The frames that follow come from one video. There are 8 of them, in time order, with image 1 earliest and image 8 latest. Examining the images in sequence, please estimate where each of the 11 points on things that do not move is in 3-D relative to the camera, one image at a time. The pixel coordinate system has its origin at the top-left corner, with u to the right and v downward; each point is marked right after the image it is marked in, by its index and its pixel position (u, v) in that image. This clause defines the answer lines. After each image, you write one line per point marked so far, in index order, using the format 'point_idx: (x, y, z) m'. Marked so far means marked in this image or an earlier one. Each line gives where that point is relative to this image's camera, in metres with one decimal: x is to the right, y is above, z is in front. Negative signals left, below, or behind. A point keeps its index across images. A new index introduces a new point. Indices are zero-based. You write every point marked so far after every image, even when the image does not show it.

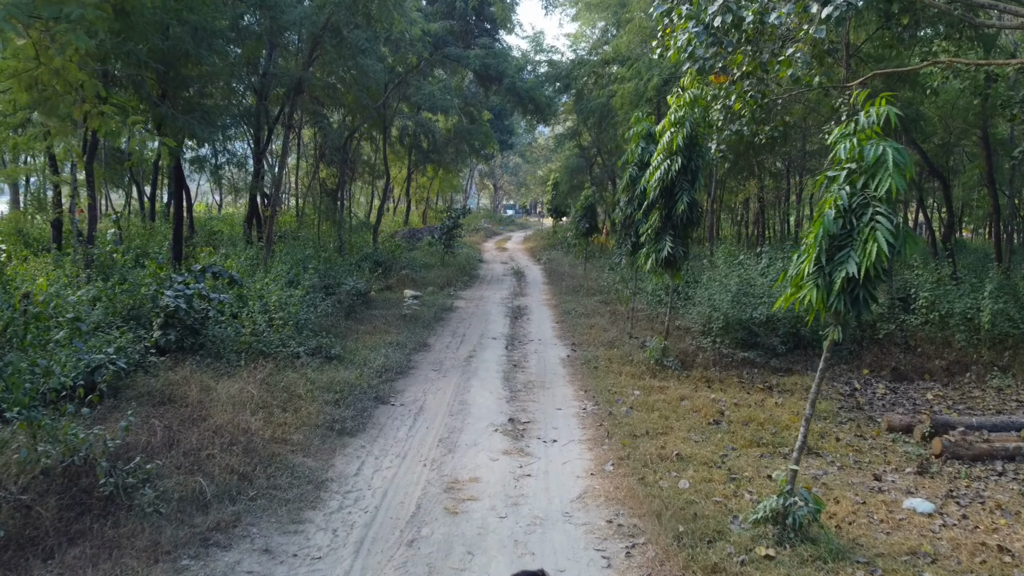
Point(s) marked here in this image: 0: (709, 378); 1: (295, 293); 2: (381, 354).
0: (+2.0, -0.9, +8.6) m
1: (-2.5, -0.1, +9.9) m
2: (-1.4, -0.7, +9.1) m
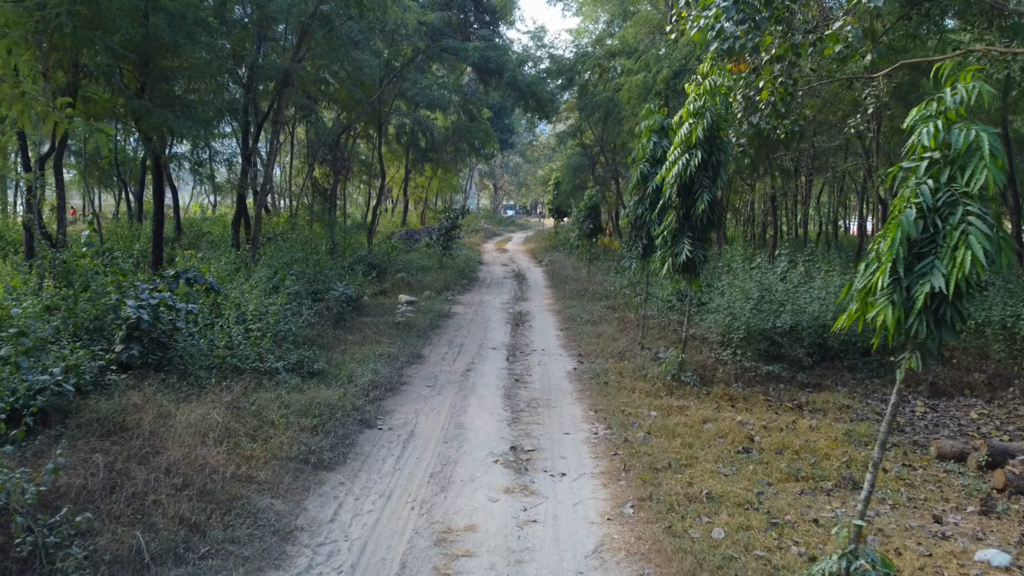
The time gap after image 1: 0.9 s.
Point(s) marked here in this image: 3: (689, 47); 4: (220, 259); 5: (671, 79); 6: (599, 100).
0: (+2.0, -1.0, +7.8) m
1: (-2.5, -0.1, +9.0) m
2: (-1.4, -0.8, +8.3) m
3: (+2.8, +3.8, +13.4) m
4: (-3.8, +0.3, +11.0) m
5: (+2.5, +3.3, +13.6) m
6: (+1.9, +4.2, +19.1) m
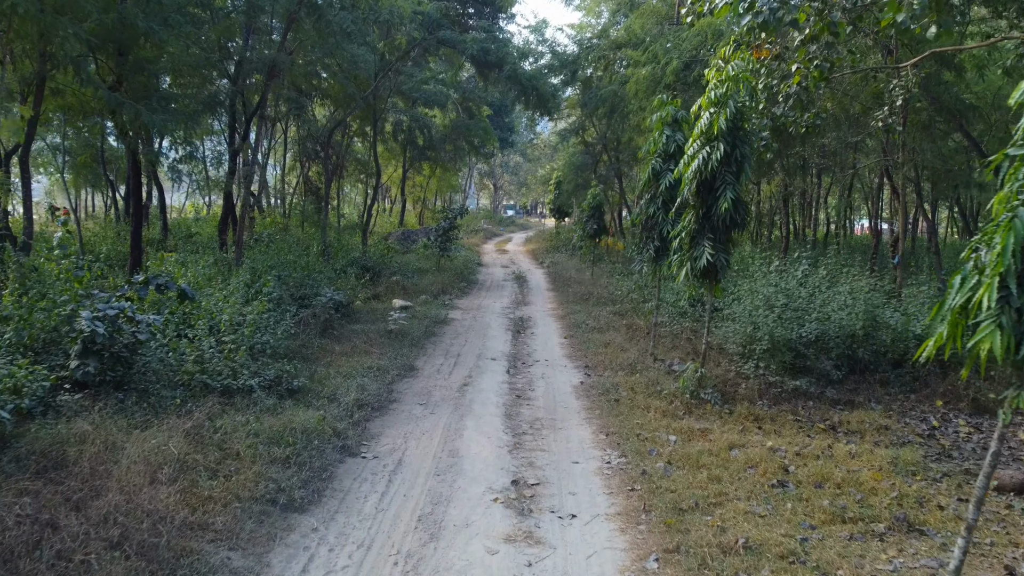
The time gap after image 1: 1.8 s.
0: (+2.0, -1.1, +7.0) m
1: (-2.5, -0.2, +8.3) m
2: (-1.4, -0.8, +7.5) m
3: (+2.8, +3.7, +12.6) m
4: (-3.8, +0.3, +10.2) m
5: (+2.5, +3.2, +12.8) m
6: (+1.9, +4.1, +18.3) m
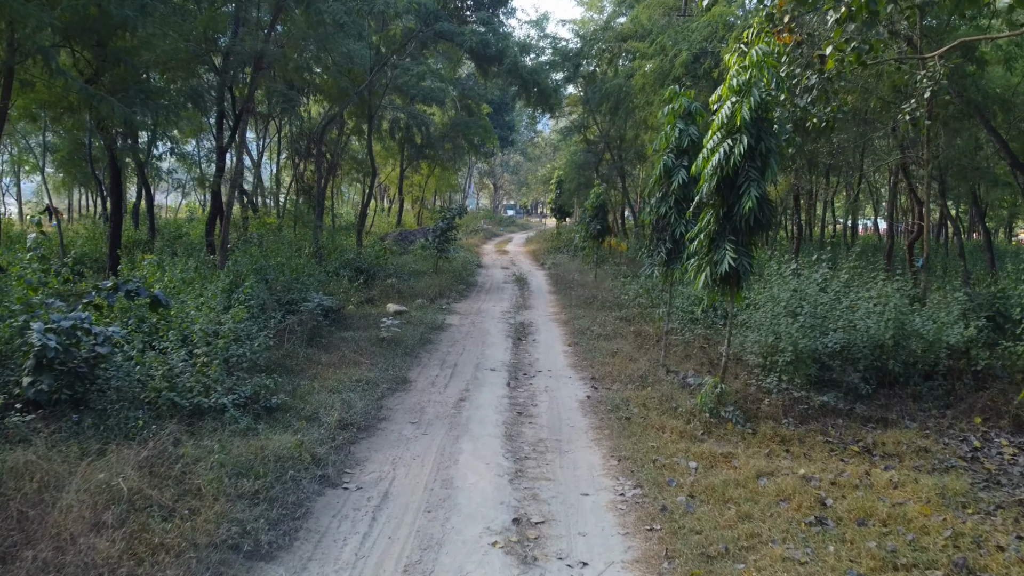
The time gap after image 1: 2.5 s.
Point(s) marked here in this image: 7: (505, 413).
0: (+2.0, -1.1, +6.3) m
1: (-2.5, -0.3, +7.6) m
2: (-1.4, -0.9, +6.9) m
3: (+2.8, +3.6, +11.9) m
4: (-3.8, +0.2, +9.6) m
5: (+2.5, +3.2, +12.1) m
6: (+1.9, +4.1, +17.7) m
7: (0.0, -1.0, +6.9) m
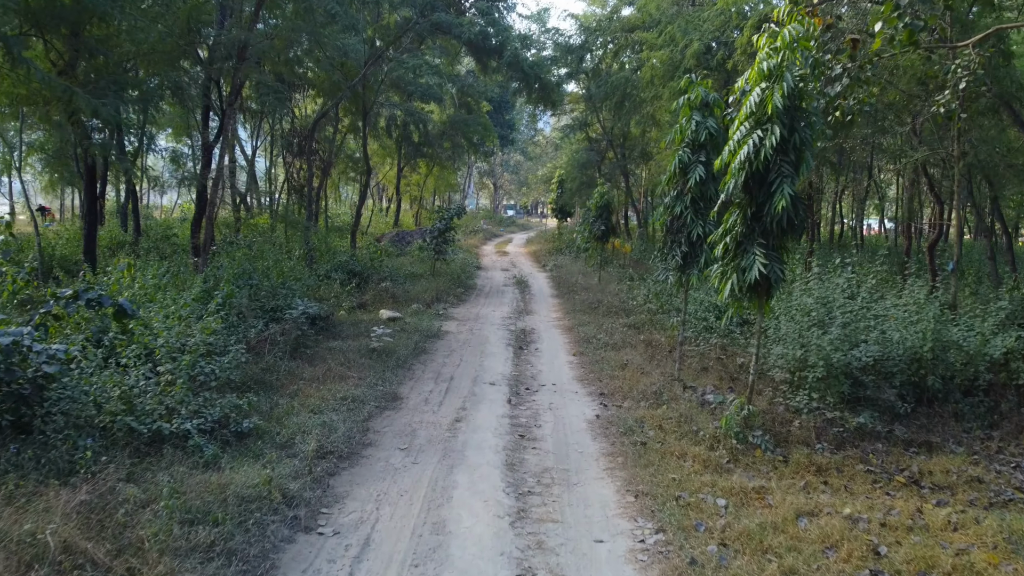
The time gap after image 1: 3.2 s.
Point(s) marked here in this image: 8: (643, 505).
0: (+2.0, -1.2, +5.6) m
1: (-2.5, -0.3, +6.9) m
2: (-1.4, -1.0, +6.1) m
3: (+2.8, +3.6, +11.2) m
4: (-3.8, +0.2, +8.9) m
5: (+2.5, +3.1, +11.4) m
6: (+1.9, +4.0, +17.0) m
7: (0.0, -1.1, +6.2) m
8: (+0.7, -1.2, +4.9) m
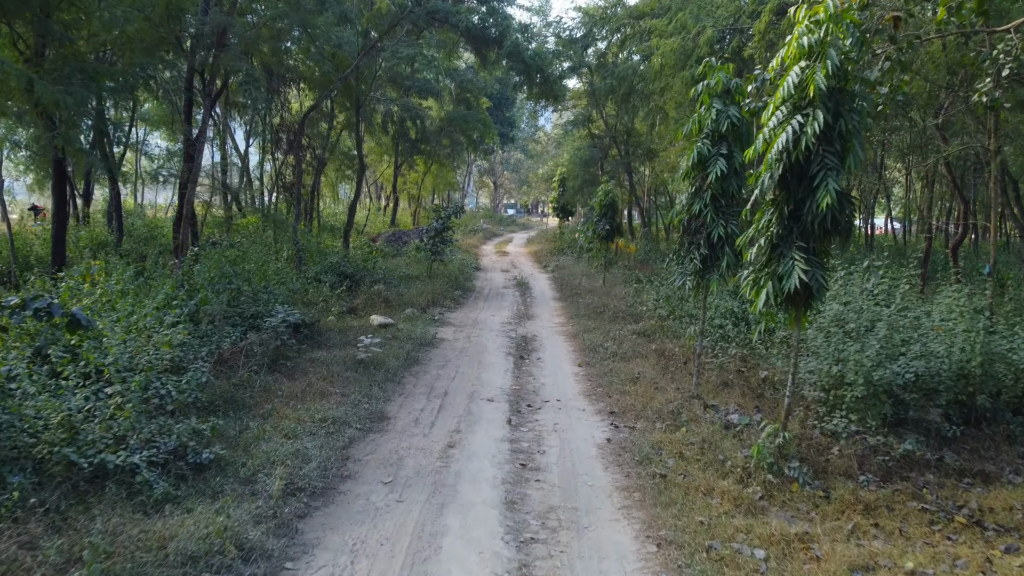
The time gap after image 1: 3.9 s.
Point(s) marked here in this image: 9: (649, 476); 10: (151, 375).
0: (+2.0, -1.2, +4.9) m
1: (-2.5, -0.4, +6.1) m
2: (-1.4, -1.0, +5.4) m
3: (+2.8, +3.5, +10.5) m
4: (-3.8, +0.1, +8.1) m
5: (+2.5, +3.1, +10.7) m
6: (+2.0, +4.0, +16.2) m
7: (0.0, -1.1, +5.5) m
8: (+0.7, -1.3, +4.1) m
9: (+0.8, -1.1, +5.2) m
10: (-2.4, -0.6, +5.6) m
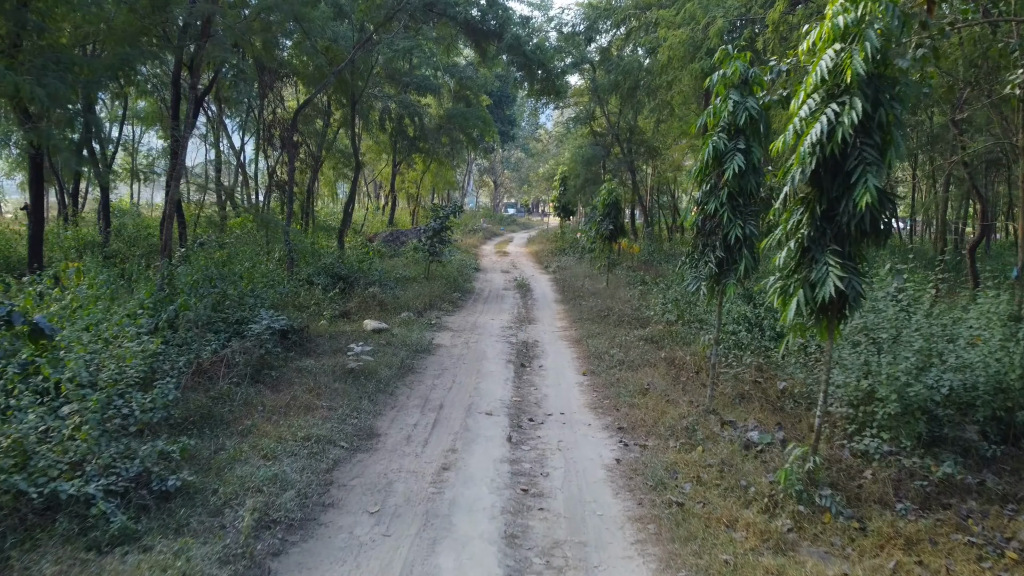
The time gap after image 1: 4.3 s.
0: (+2.0, -1.3, +4.3) m
1: (-2.5, -0.4, +5.6) m
2: (-1.4, -1.1, +4.9) m
3: (+2.8, +3.5, +9.9) m
4: (-3.8, +0.1, +7.6) m
5: (+2.5, +3.0, +10.1) m
6: (+2.0, +3.9, +15.7) m
7: (0.0, -1.2, +4.9) m
8: (+0.7, -1.3, +3.6) m
9: (+0.8, -1.2, +4.7) m
10: (-2.4, -0.6, +5.1) m
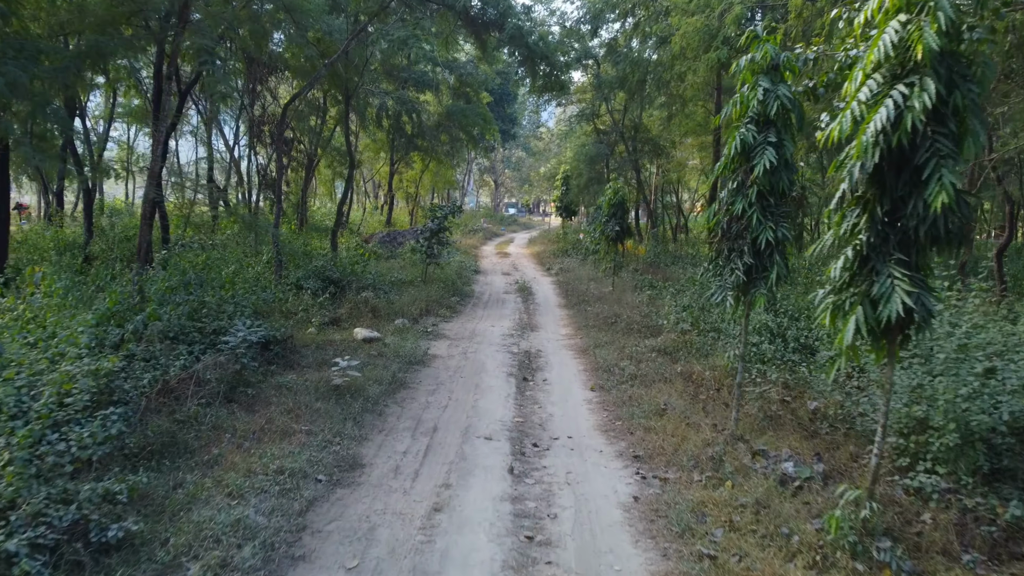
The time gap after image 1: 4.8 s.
0: (+2.0, -1.4, +3.6) m
1: (-2.5, -0.5, +4.9) m
2: (-1.4, -1.1, +4.2) m
3: (+2.8, +3.4, +9.2) m
4: (-3.7, 0.0, +6.9) m
5: (+2.5, +3.0, +9.4) m
6: (+2.0, +3.9, +15.0) m
7: (0.0, -1.2, +4.3) m
8: (+0.8, -1.4, +2.9) m
9: (+0.9, -1.3, +4.0) m
10: (-2.3, -0.7, +4.4) m
